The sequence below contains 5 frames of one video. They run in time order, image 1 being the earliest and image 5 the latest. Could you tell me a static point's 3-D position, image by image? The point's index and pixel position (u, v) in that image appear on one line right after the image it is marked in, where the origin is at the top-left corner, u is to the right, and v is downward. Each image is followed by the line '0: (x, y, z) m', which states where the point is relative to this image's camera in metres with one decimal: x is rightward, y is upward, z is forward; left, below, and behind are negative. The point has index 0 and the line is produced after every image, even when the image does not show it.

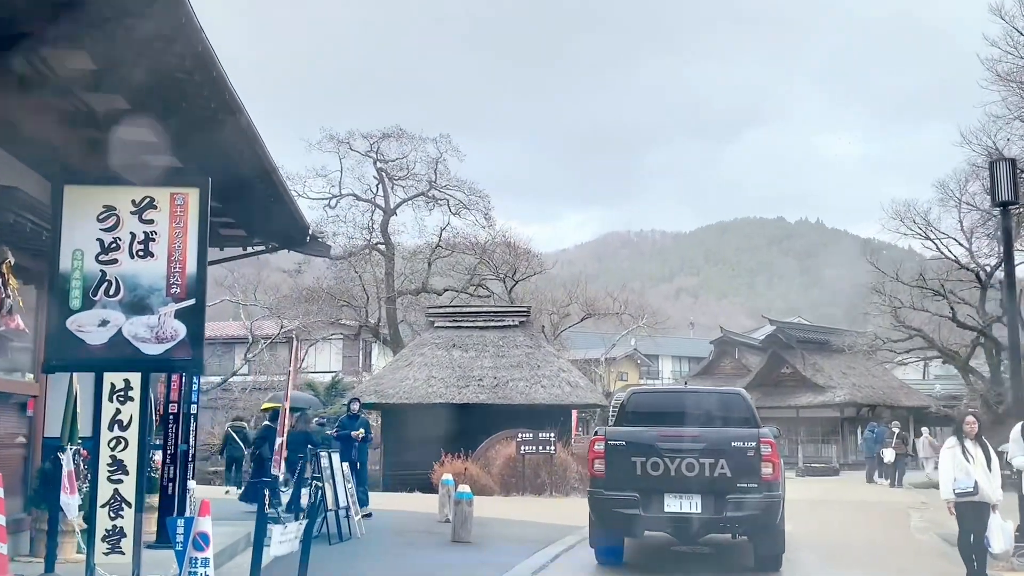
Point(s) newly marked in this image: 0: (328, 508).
0: (-2.0, -2.4, +10.6) m
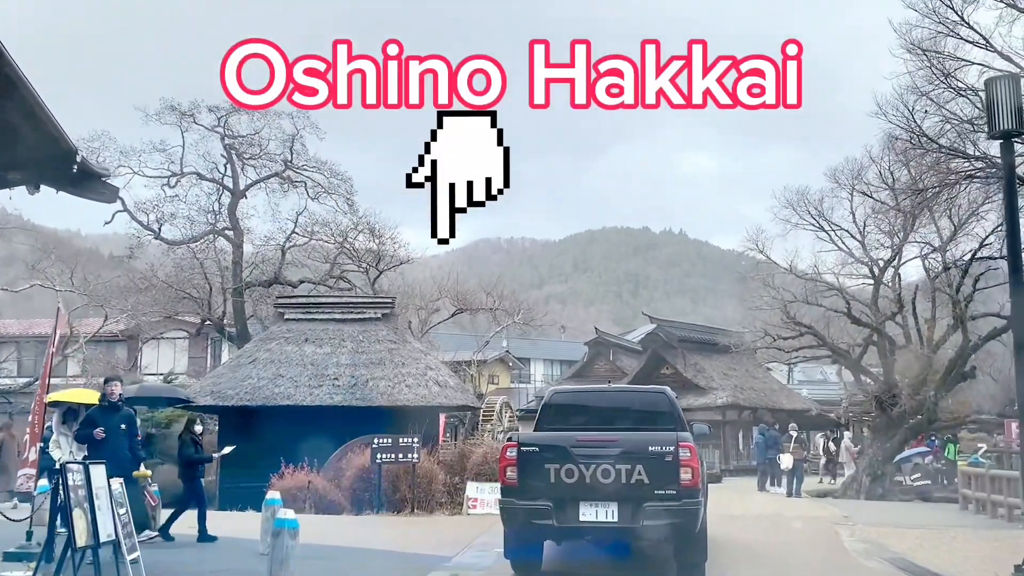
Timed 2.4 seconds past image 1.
0: (-3.3, -2.0, +7.3) m
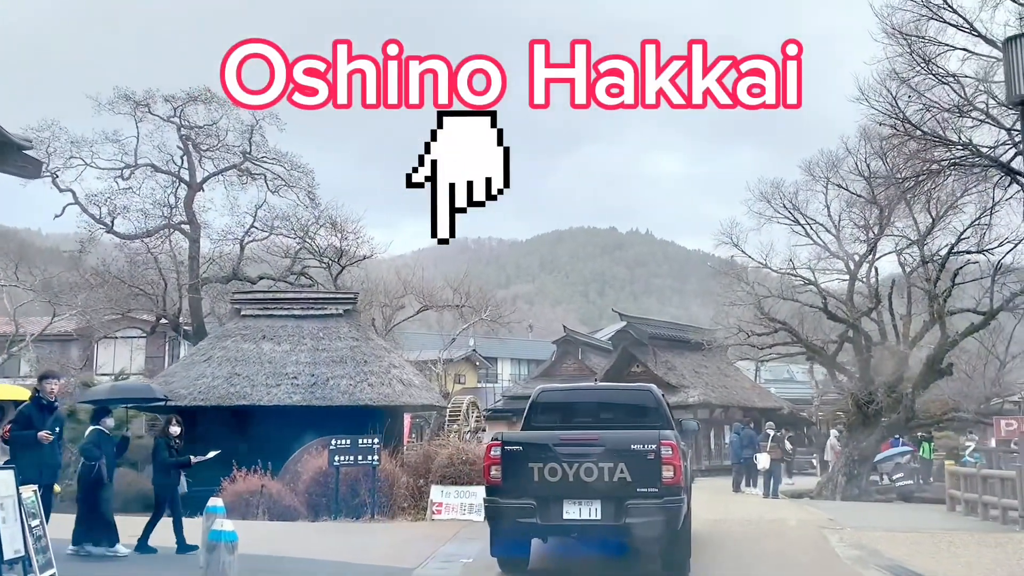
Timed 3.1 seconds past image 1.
0: (-3.5, -1.8, +6.3) m
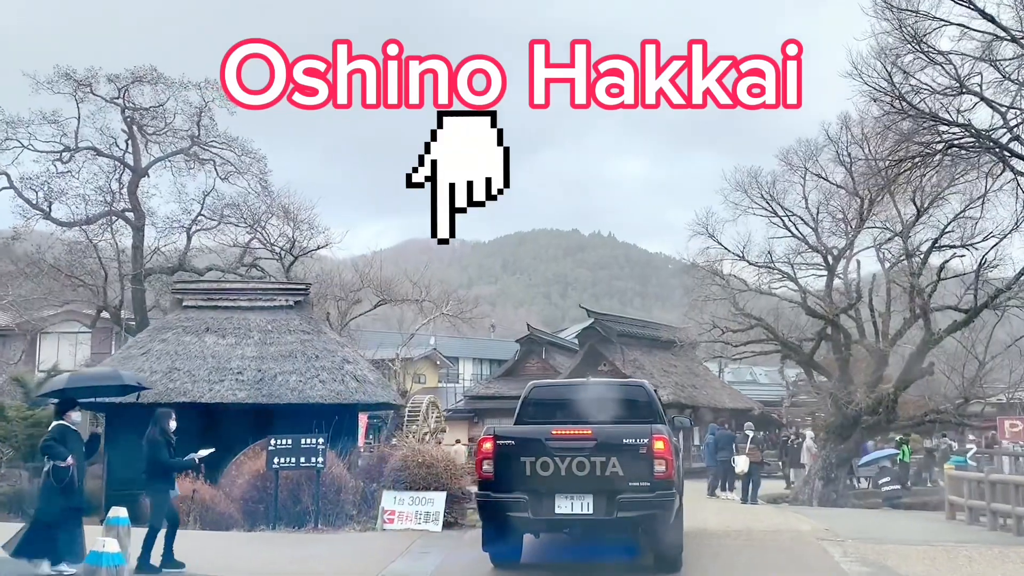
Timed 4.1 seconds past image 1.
0: (-3.7, -1.6, +4.8) m
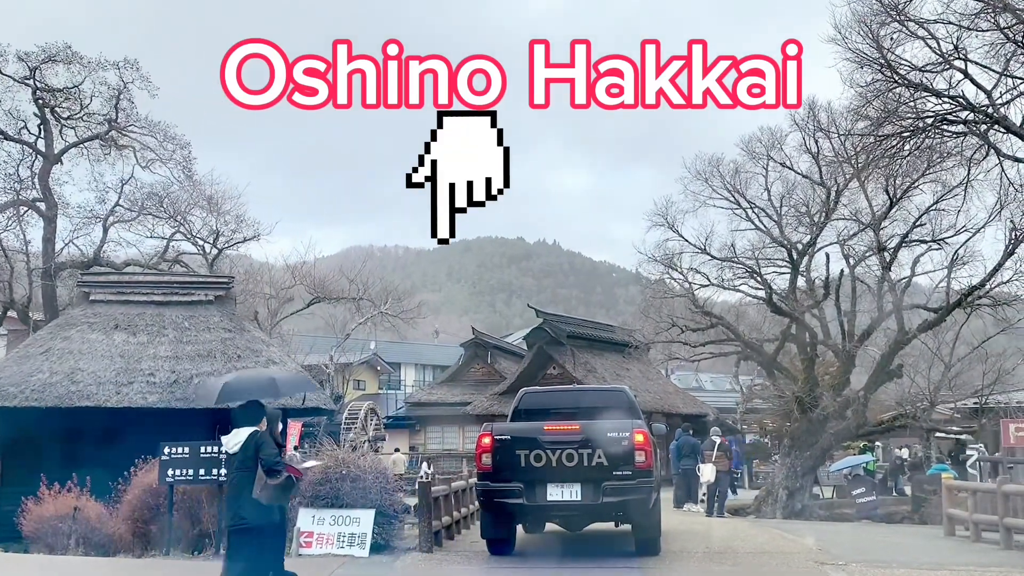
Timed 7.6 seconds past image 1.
0: (-3.9, -1.3, +2.8) m
